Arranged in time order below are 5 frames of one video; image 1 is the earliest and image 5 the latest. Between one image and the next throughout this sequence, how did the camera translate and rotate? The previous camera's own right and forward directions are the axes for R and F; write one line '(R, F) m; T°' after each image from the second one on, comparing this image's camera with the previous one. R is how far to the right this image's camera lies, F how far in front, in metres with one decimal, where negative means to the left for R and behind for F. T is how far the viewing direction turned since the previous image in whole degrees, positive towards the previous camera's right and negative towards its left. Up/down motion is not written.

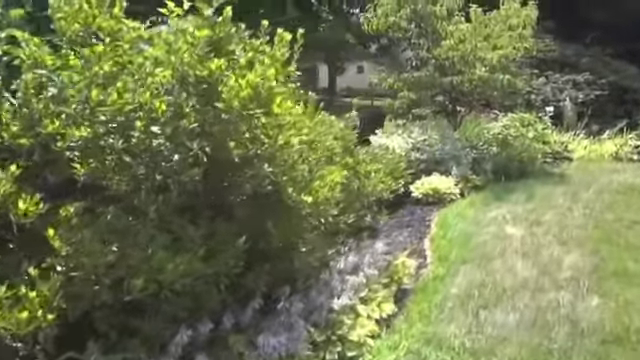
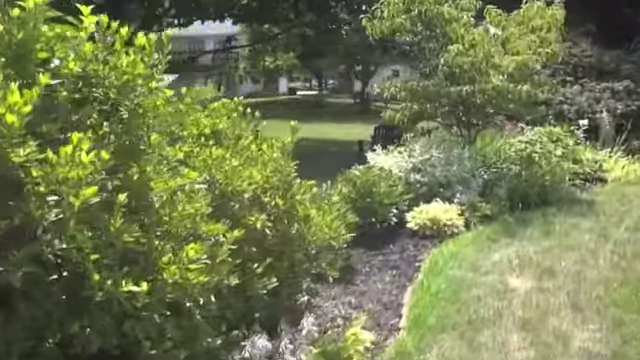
(+0.7, +1.2) m; -4°
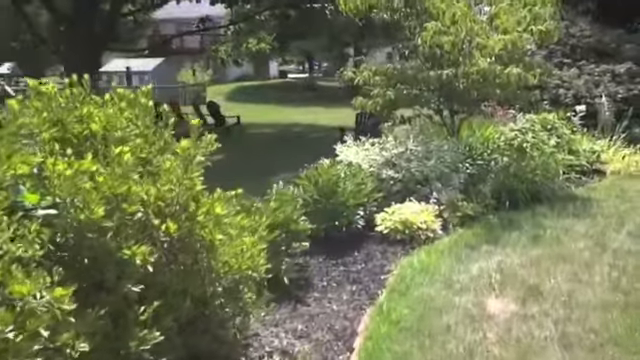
(+0.4, +0.9) m; 0°
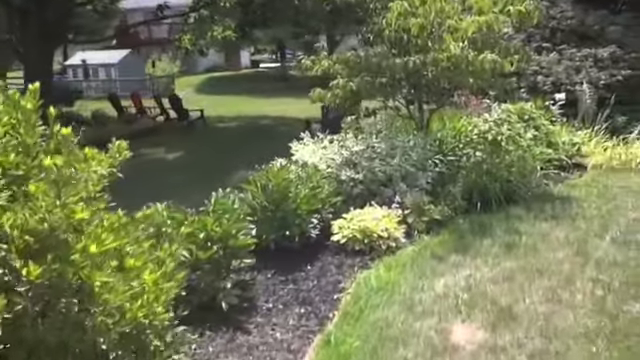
(+0.3, +0.6) m; +2°
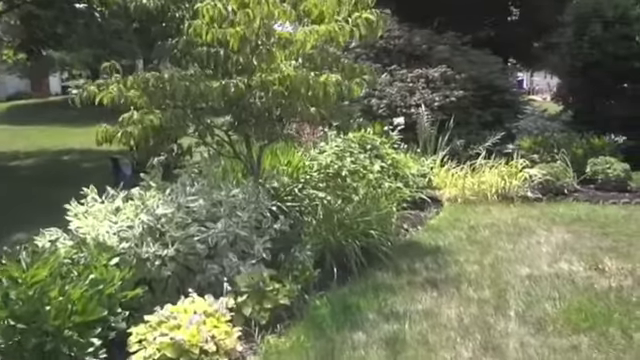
(+0.3, +1.8) m; +17°
